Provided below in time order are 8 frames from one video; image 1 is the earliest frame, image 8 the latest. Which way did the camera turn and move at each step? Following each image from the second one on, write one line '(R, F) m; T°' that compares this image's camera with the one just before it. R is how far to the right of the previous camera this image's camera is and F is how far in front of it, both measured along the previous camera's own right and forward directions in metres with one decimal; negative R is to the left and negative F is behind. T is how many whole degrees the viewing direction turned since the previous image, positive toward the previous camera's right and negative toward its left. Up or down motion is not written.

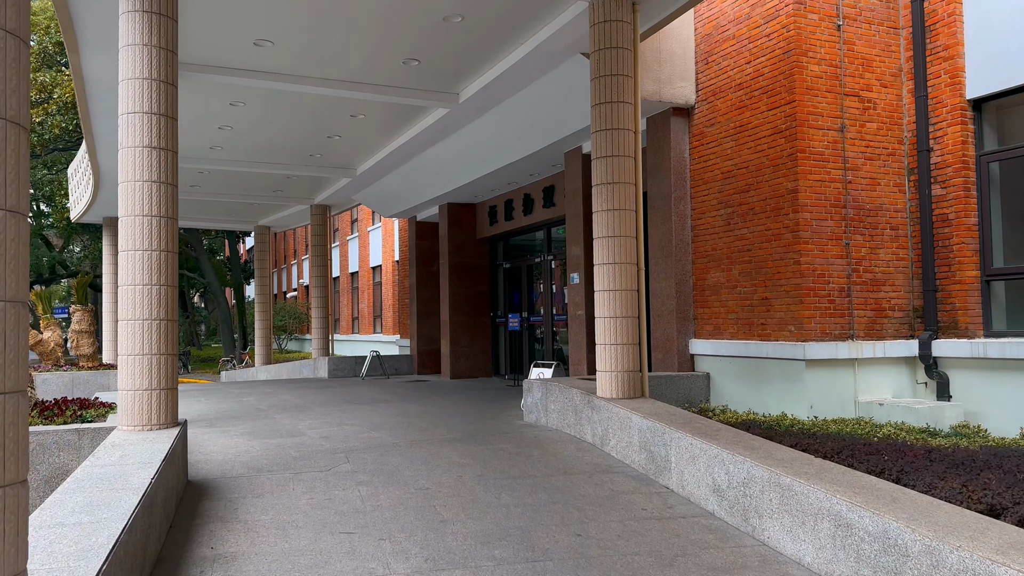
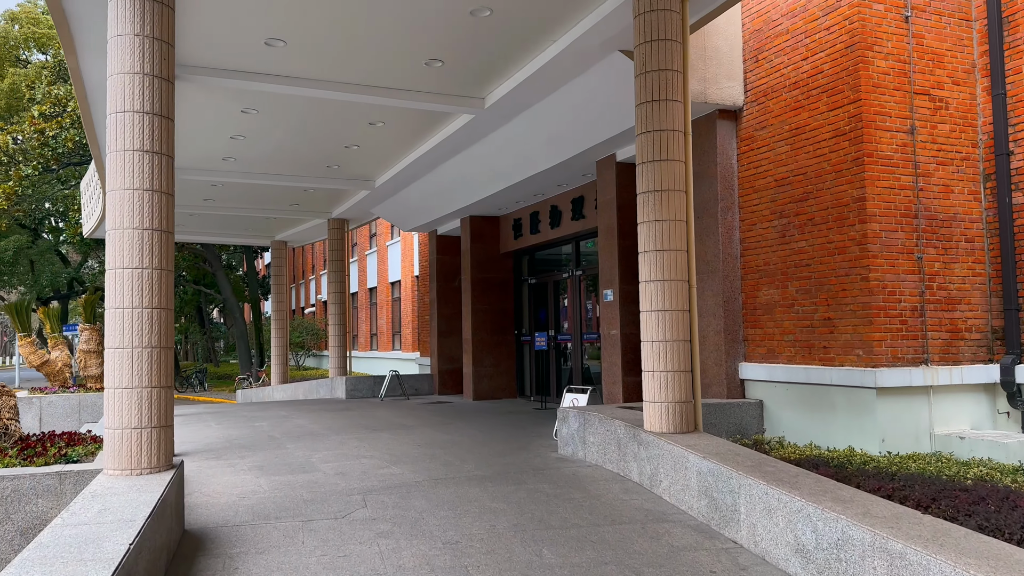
(-0.2, +0.8) m; -1°
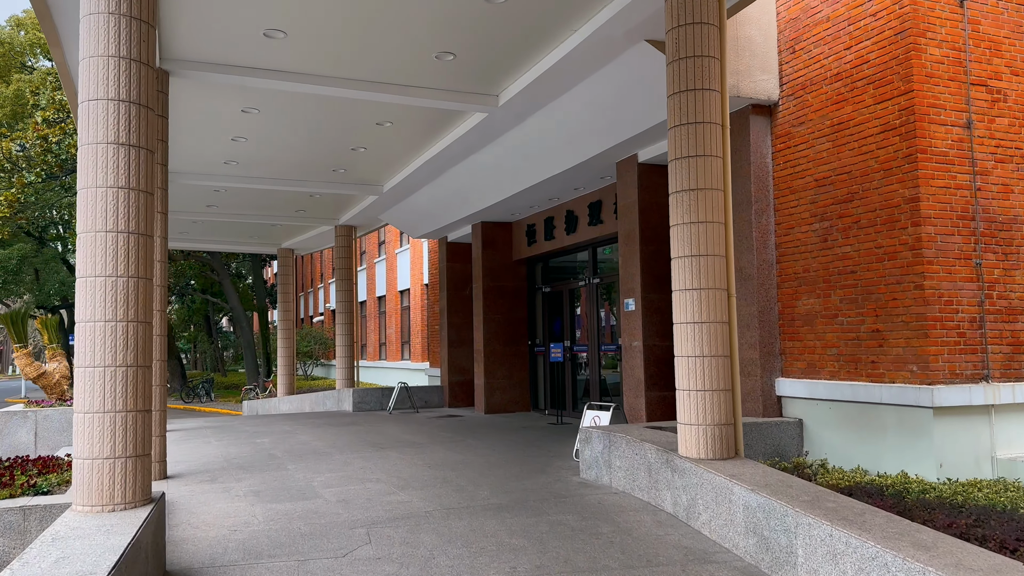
(-0.1, +0.6) m; -1°
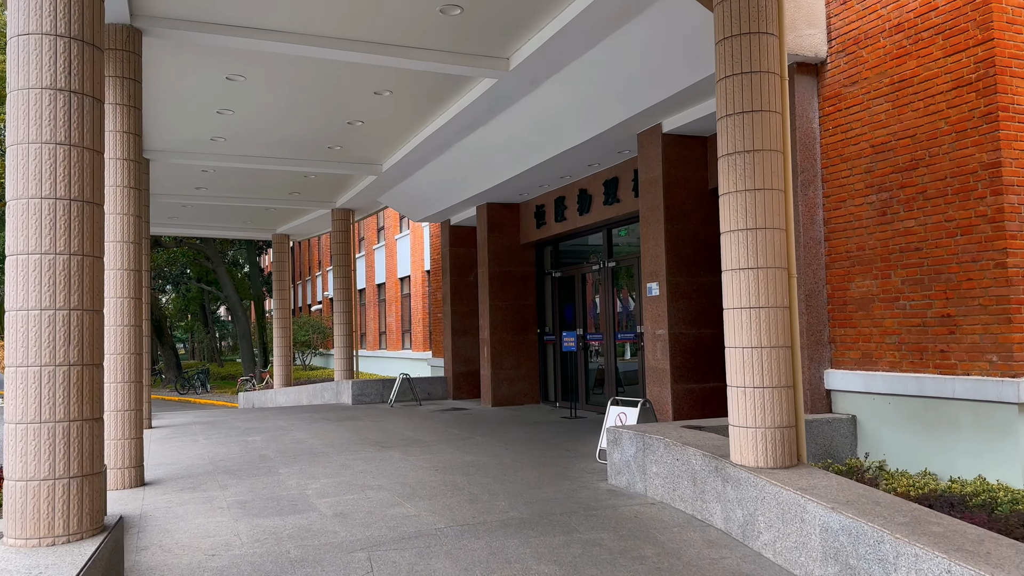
(-0.2, +0.9) m; 0°
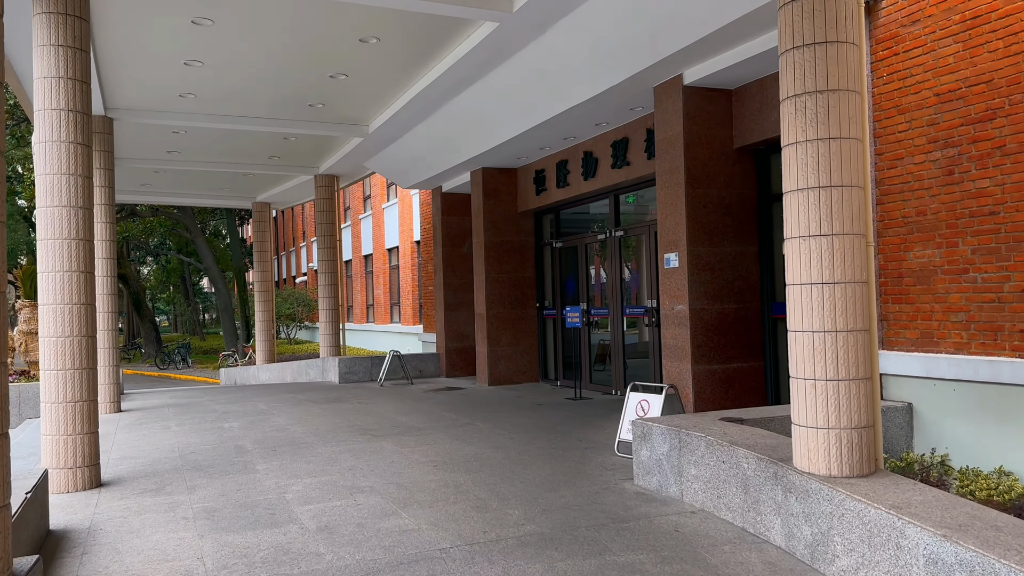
(-0.2, +0.9) m; +1°
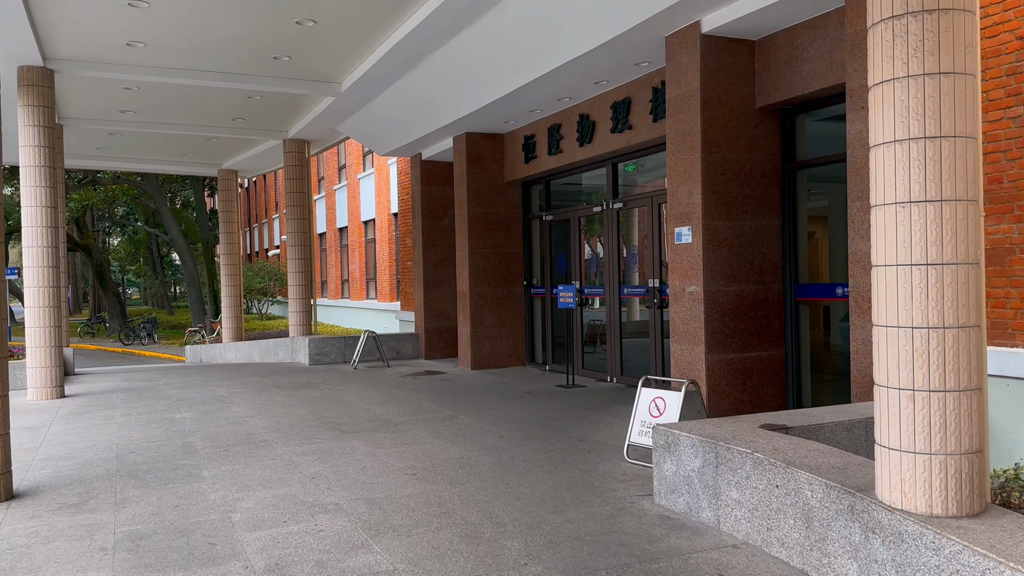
(-0.1, +1.0) m; +2°
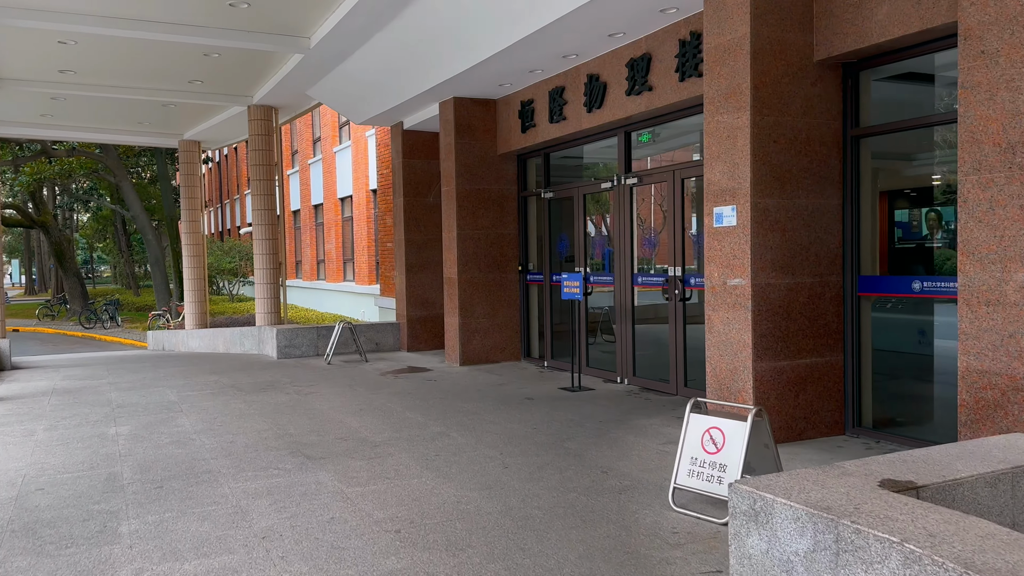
(-0.2, +1.4) m; +1°
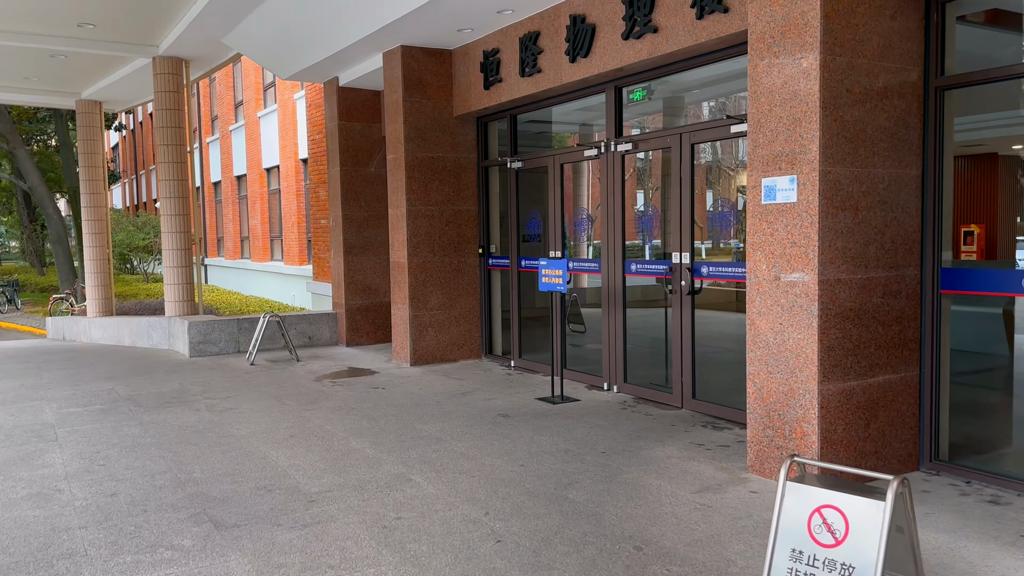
(-0.3, +1.6) m; +5°
